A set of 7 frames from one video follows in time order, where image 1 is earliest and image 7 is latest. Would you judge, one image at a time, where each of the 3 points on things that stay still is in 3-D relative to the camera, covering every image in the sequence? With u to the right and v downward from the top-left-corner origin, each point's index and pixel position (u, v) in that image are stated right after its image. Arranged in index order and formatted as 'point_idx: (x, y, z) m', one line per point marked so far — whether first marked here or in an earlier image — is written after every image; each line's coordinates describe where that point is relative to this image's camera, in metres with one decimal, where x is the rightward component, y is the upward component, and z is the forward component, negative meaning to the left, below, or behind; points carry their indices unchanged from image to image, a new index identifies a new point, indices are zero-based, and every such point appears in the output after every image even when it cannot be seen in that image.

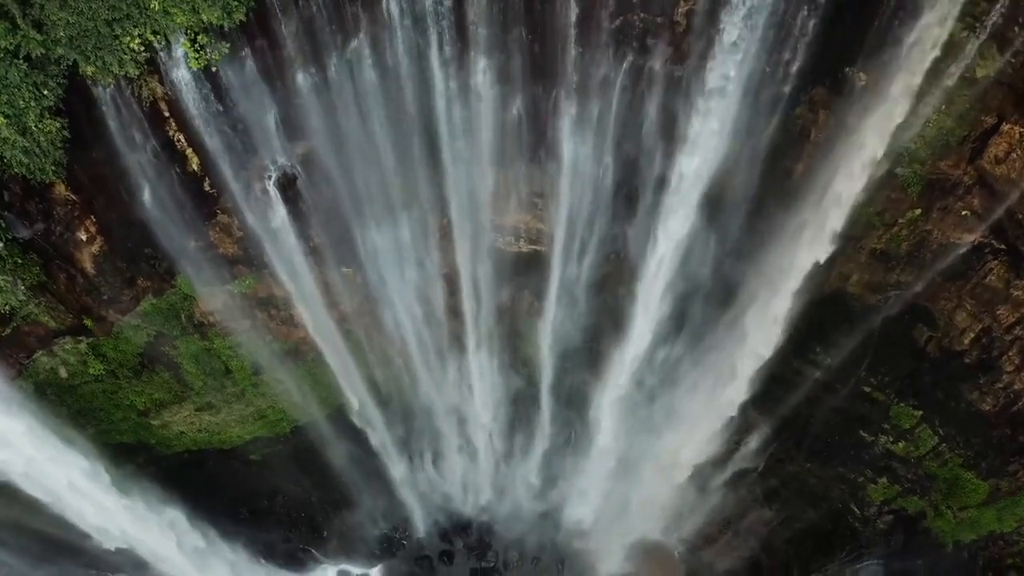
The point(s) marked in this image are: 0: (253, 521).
0: (-4.8, -4.3, +13.1) m
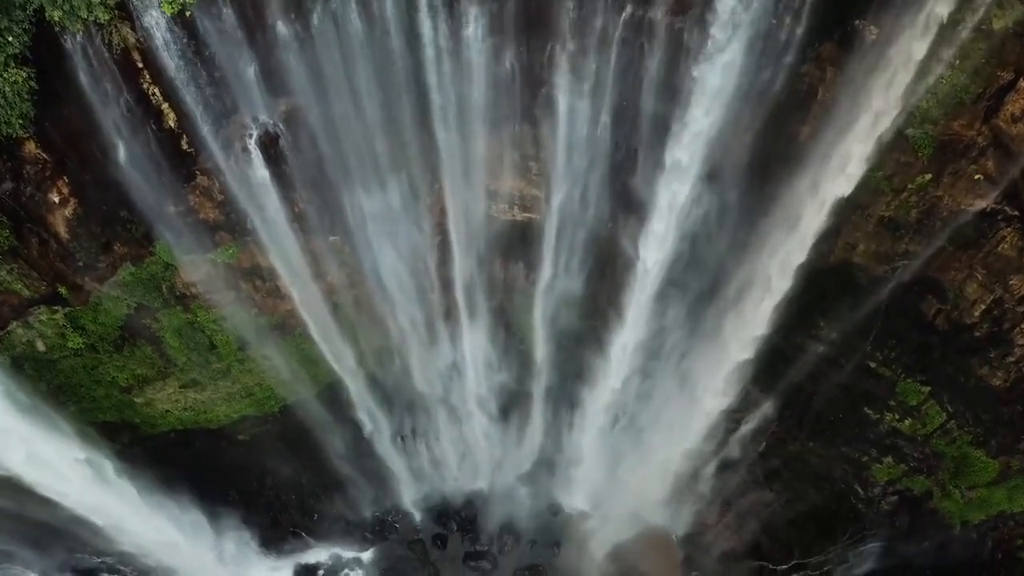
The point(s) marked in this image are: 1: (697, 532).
0: (-4.9, -3.9, +12.8) m
1: (+3.4, -4.6, +13.3) m
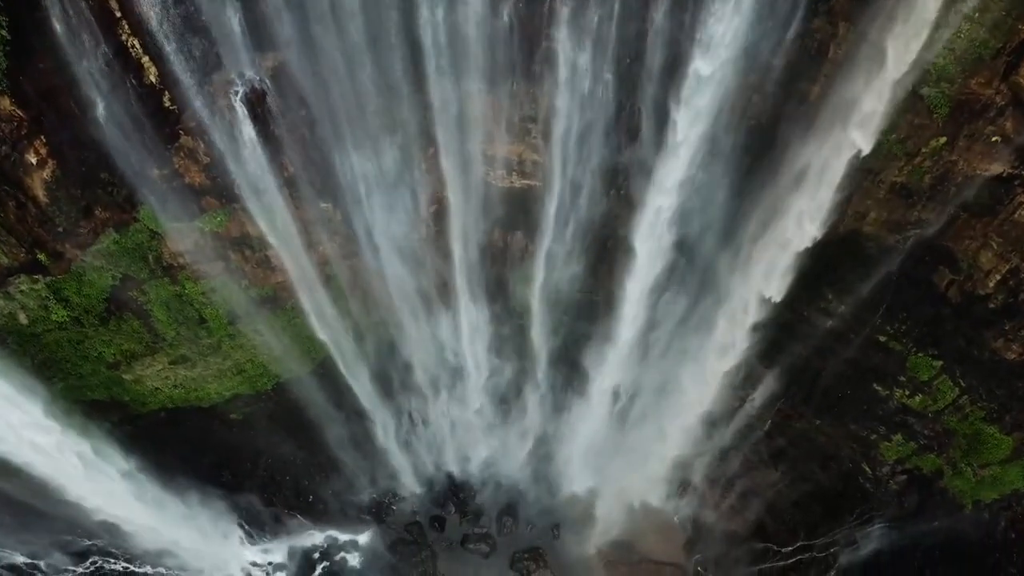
0: (-4.9, -3.5, +12.5) m
1: (+3.4, -4.1, +13.0) m
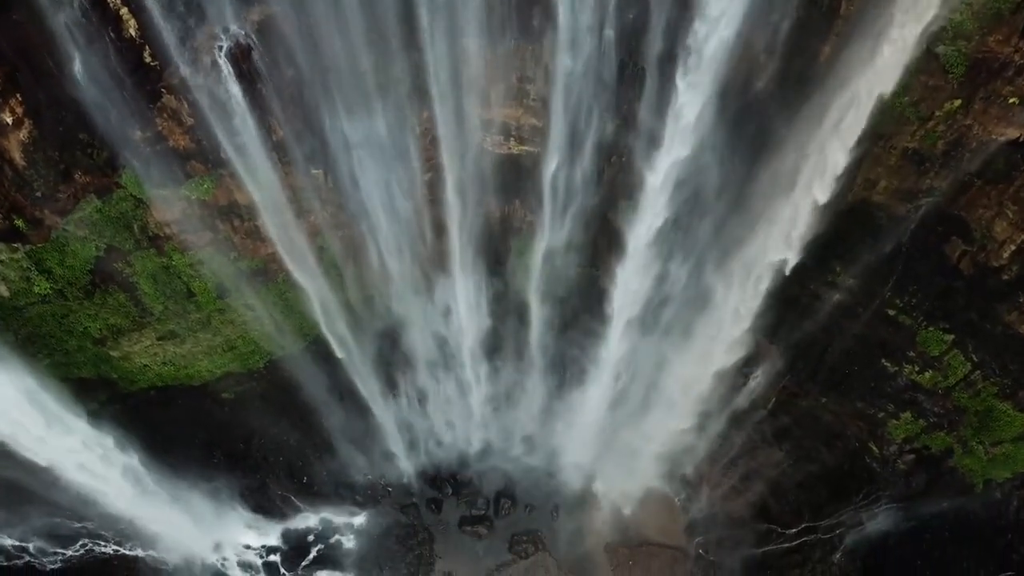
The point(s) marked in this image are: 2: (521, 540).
0: (-4.9, -3.1, +12.2) m
1: (+3.4, -3.7, +12.8) m
2: (+0.1, -4.4, +12.2) m
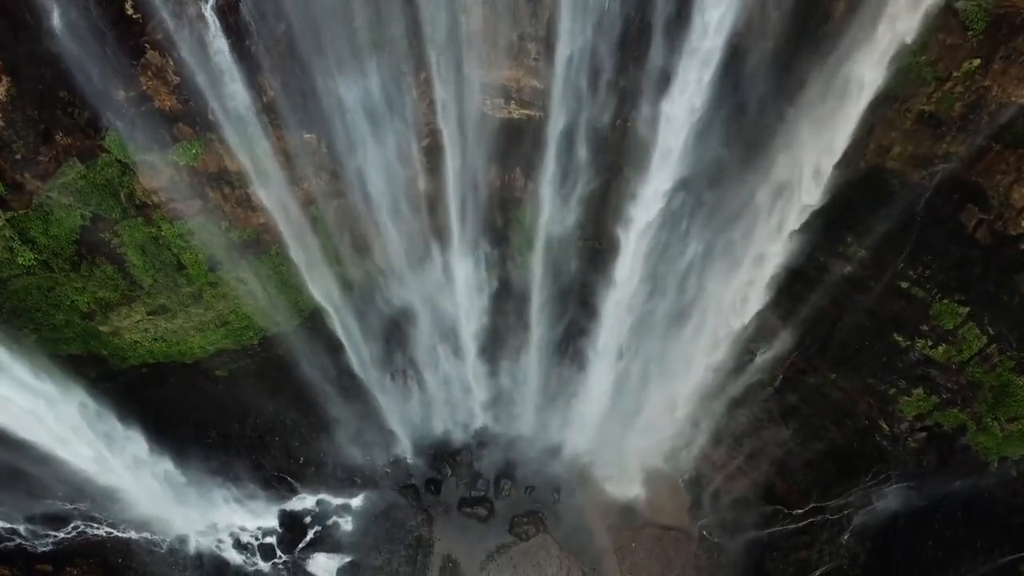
0: (-4.9, -2.7, +11.9) m
1: (+3.4, -3.3, +12.5) m
2: (+0.1, -4.0, +11.9) m
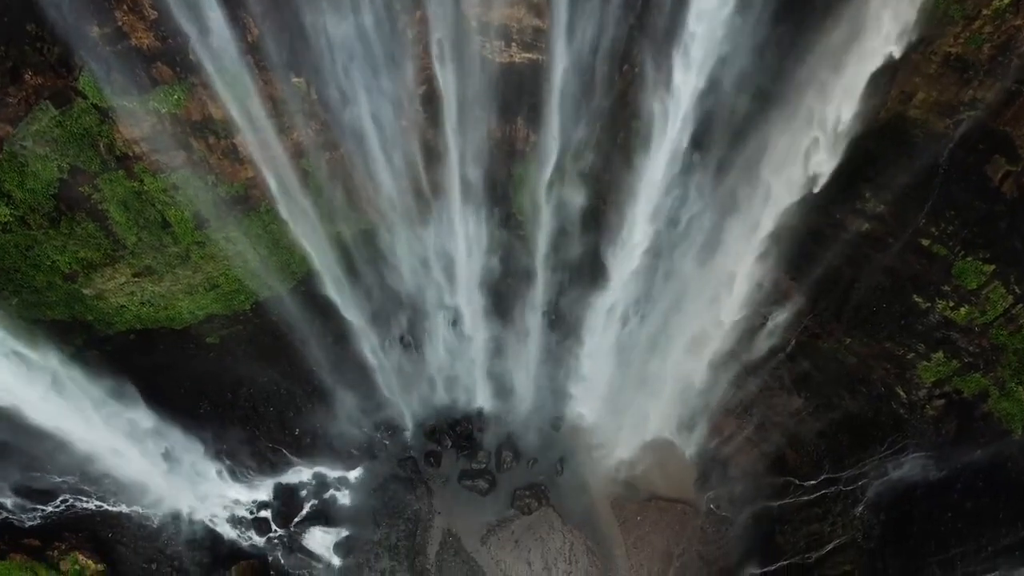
0: (-4.9, -2.1, +11.5) m
1: (+3.4, -2.7, +12.1) m
2: (+0.2, -3.4, +11.5) m
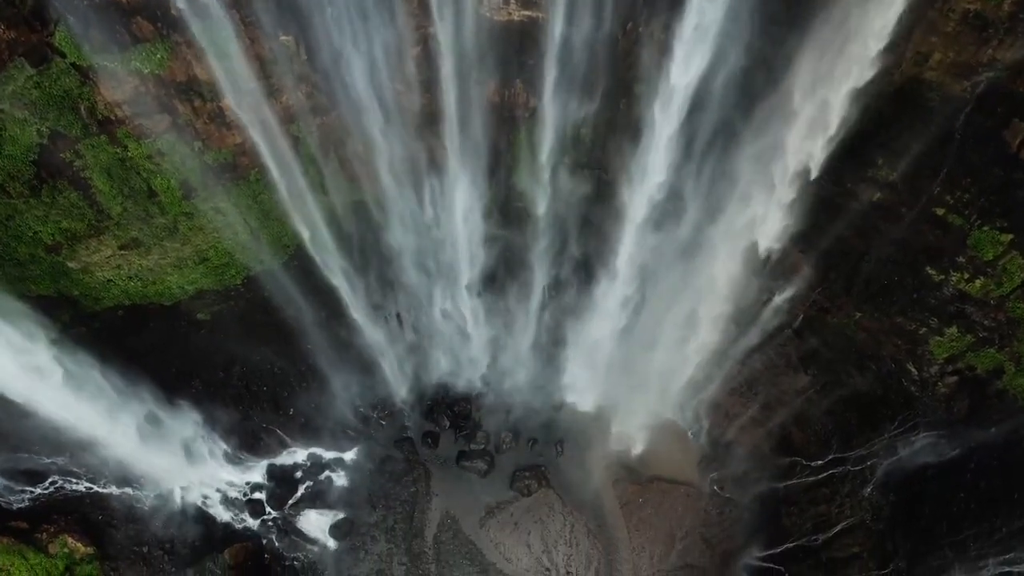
0: (-4.9, -1.7, +11.2) m
1: (+3.4, -2.3, +11.8) m
2: (+0.2, -3.0, +11.2) m
